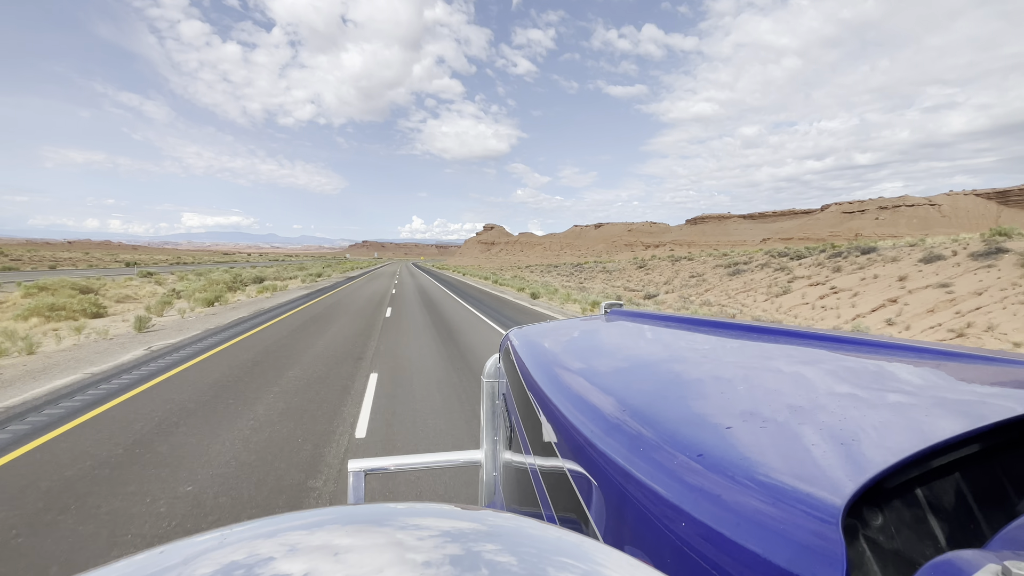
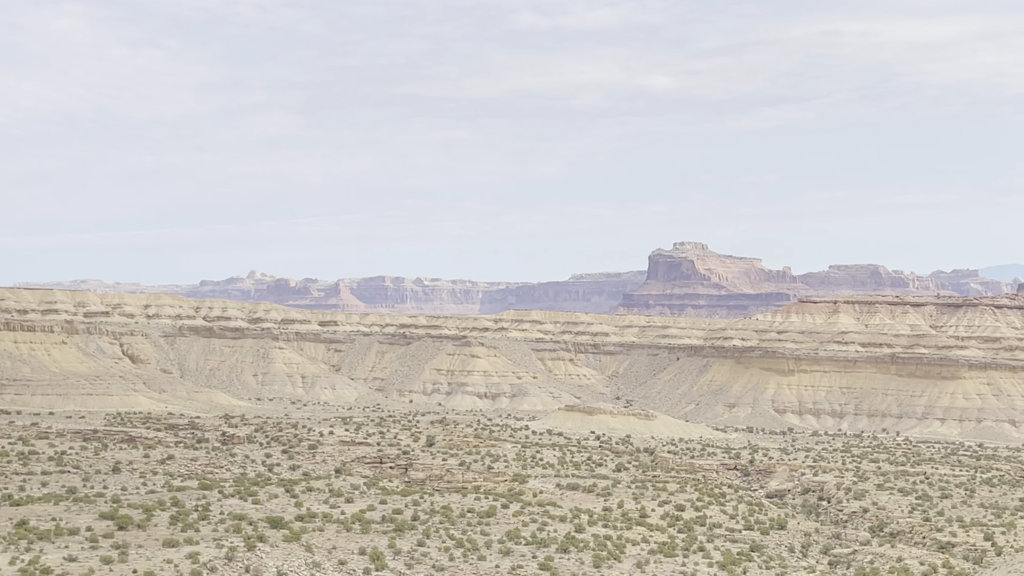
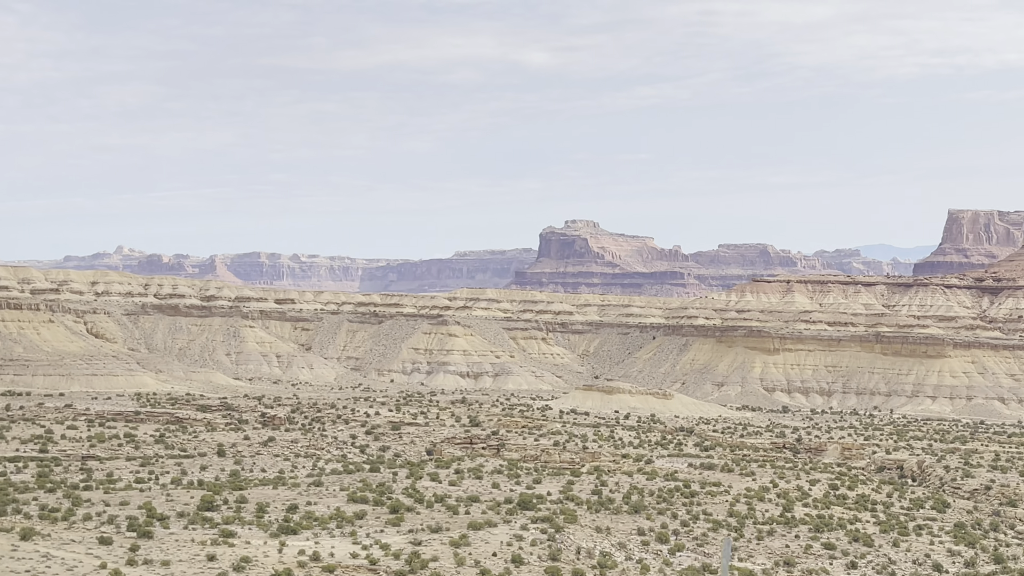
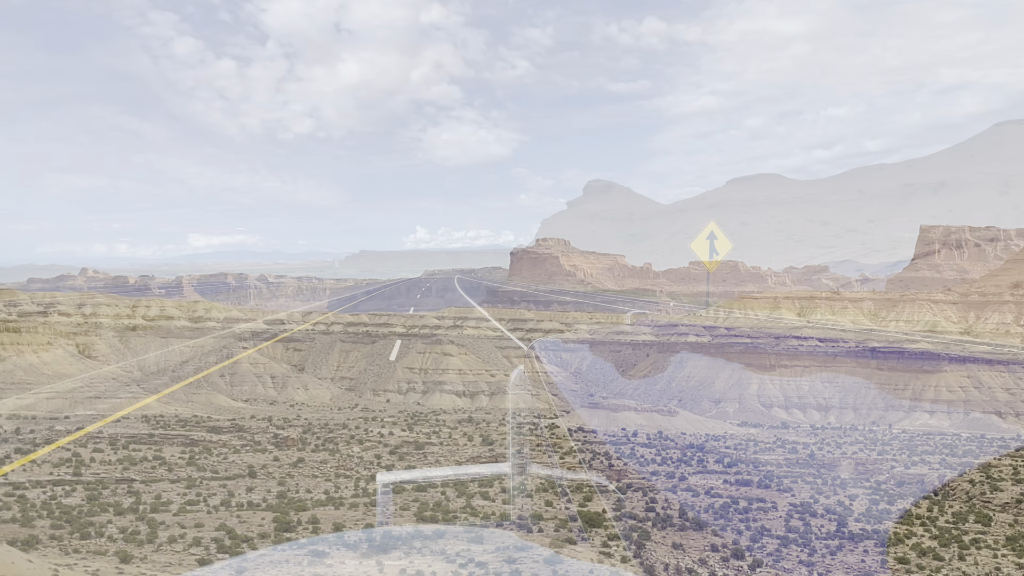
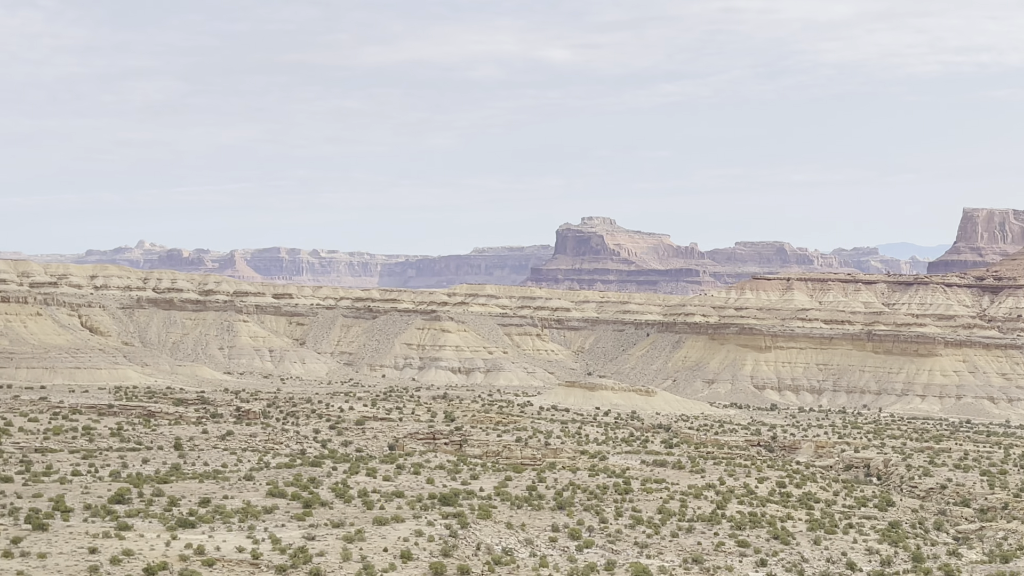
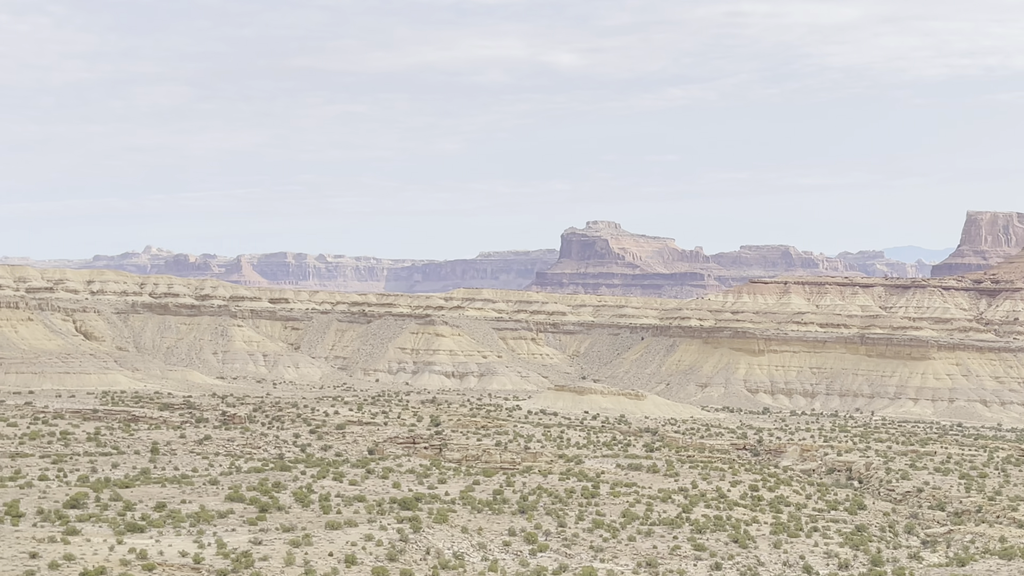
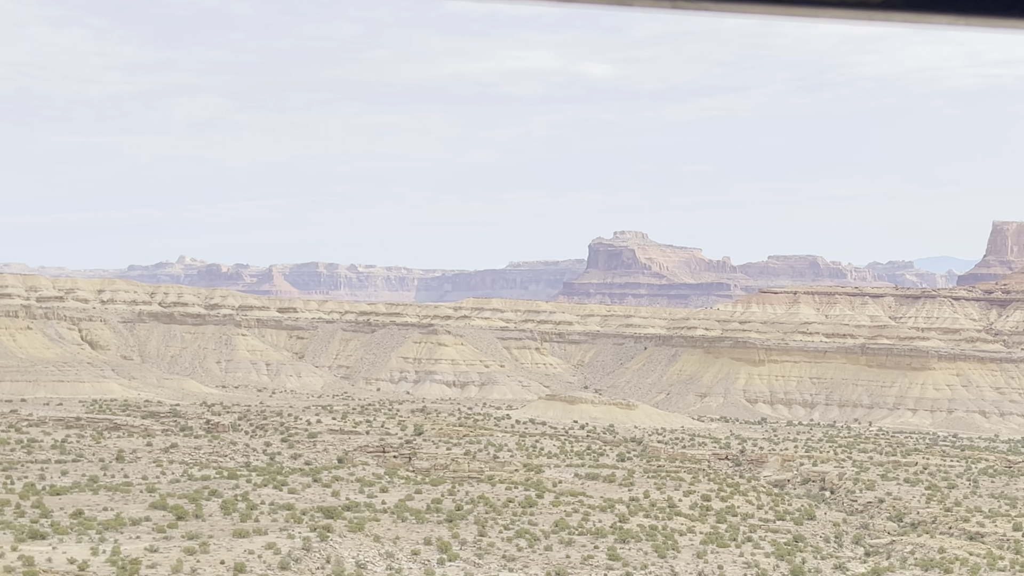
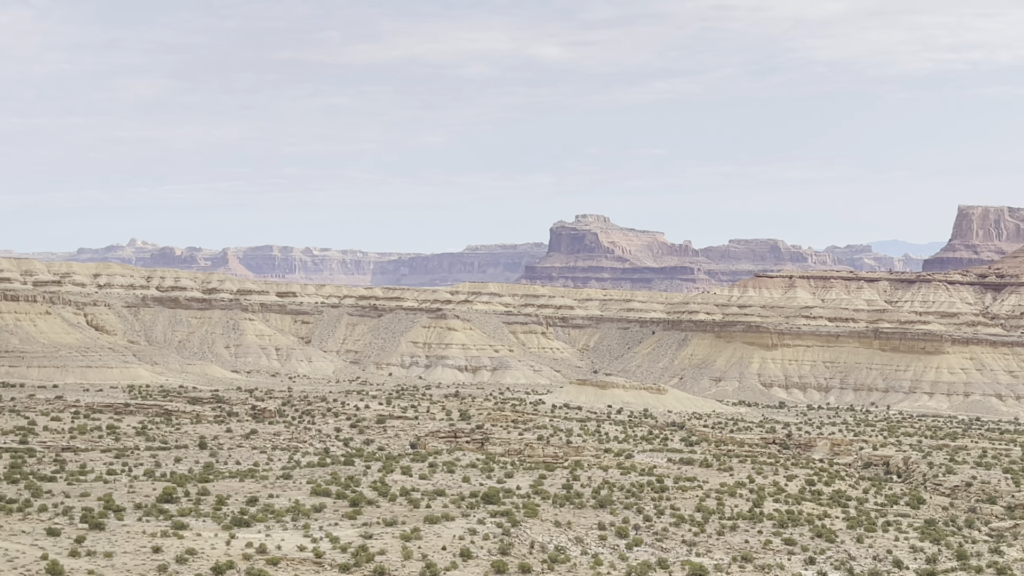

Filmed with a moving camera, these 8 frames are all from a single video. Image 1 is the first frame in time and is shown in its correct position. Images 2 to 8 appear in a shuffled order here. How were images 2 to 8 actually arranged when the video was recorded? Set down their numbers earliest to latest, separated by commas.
2, 7, 6, 5, 8, 3, 4
